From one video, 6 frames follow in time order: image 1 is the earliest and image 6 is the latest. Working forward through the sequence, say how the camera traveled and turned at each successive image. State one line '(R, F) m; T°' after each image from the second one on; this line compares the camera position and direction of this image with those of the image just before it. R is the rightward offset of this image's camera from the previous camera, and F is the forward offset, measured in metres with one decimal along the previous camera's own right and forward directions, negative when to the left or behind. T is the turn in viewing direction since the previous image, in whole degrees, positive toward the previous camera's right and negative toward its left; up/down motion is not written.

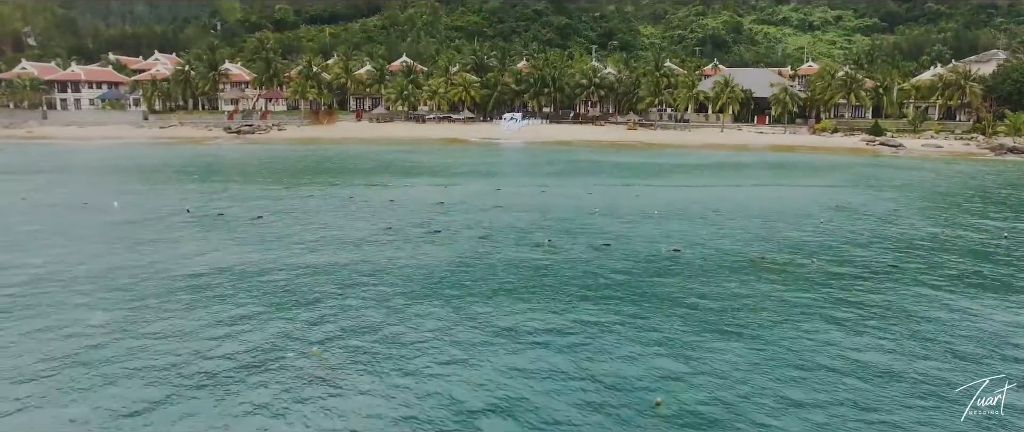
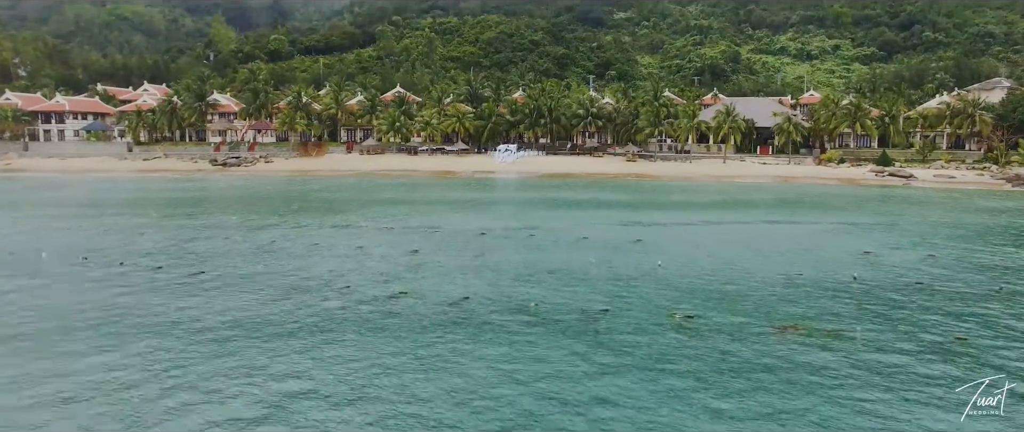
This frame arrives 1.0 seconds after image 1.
(+0.3, +2.4) m; 0°
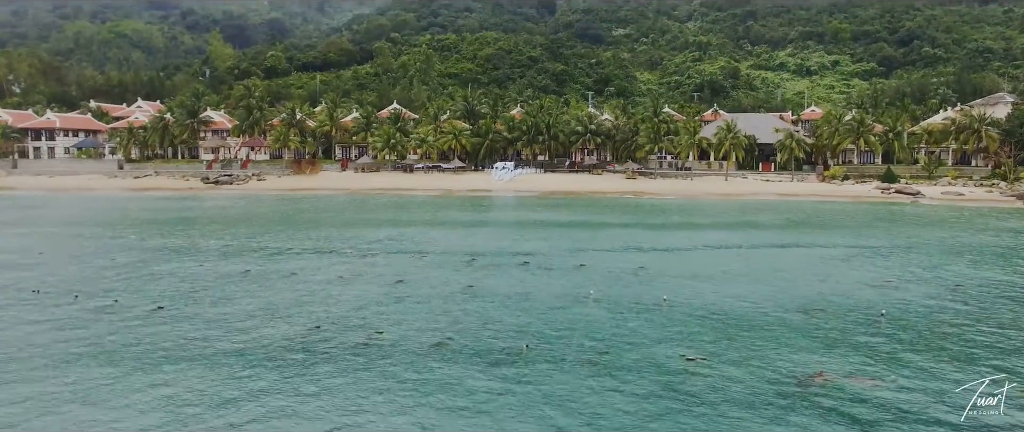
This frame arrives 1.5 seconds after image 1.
(+0.2, +1.4) m; 0°
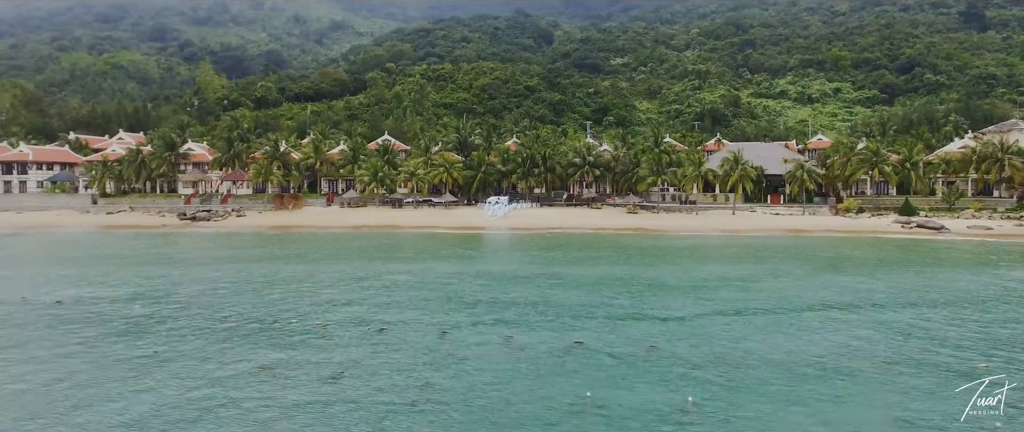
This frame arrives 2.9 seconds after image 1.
(+0.4, +3.7) m; 0°
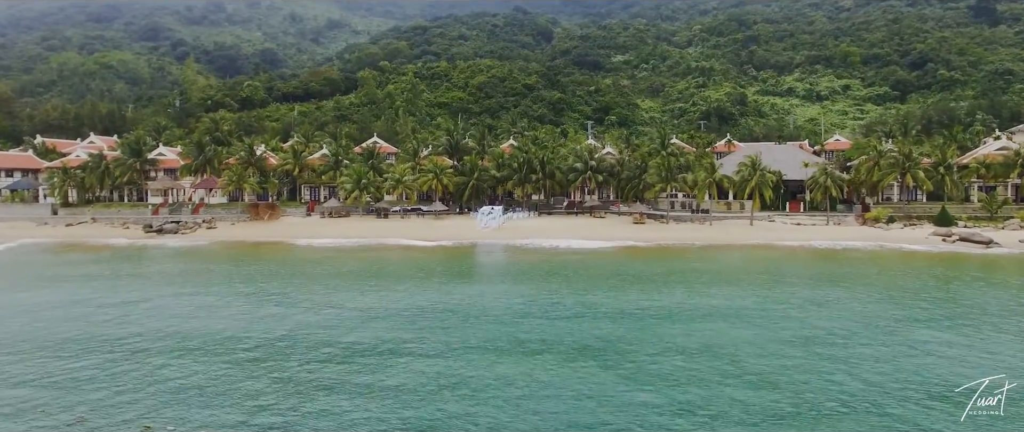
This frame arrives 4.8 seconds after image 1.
(+0.4, +5.4) m; 0°
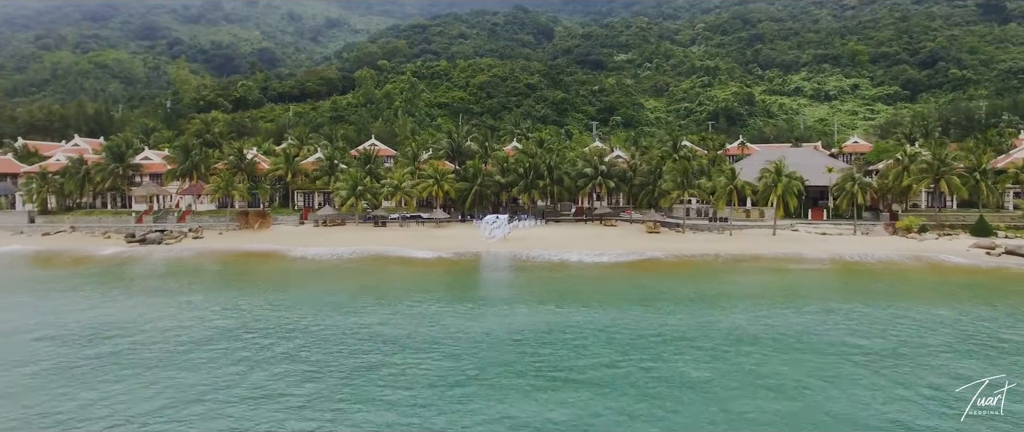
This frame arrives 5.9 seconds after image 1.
(-0.5, +3.5) m; 0°
